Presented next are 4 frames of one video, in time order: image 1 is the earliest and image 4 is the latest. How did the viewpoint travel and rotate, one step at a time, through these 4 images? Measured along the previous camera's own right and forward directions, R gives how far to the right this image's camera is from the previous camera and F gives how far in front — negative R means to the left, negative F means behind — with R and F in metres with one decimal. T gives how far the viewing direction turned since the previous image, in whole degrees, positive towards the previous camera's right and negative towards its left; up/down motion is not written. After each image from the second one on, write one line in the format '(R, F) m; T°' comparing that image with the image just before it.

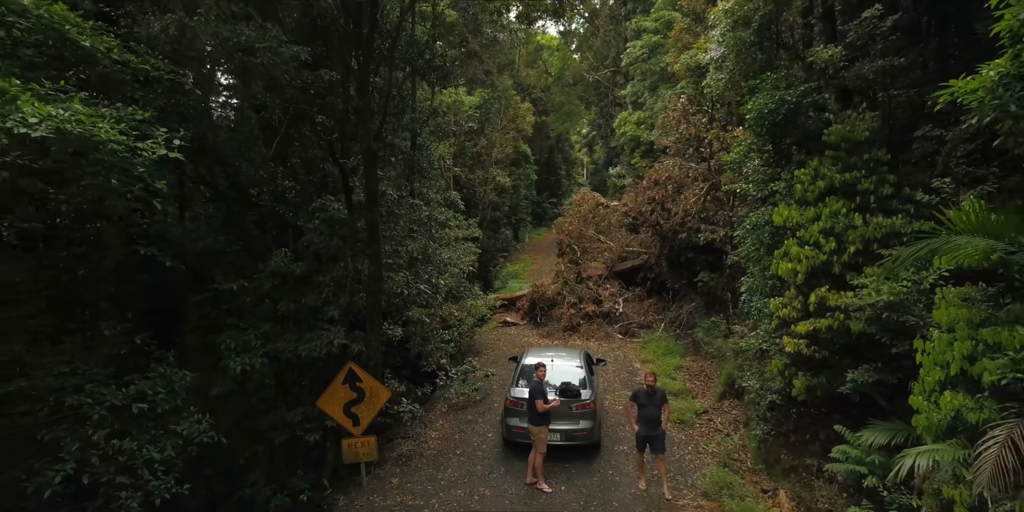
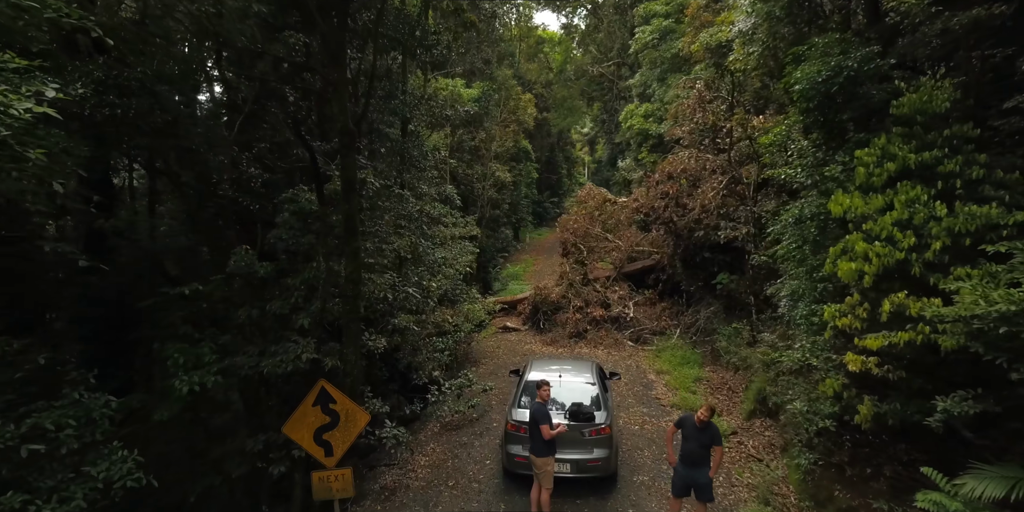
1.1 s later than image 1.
(0.0, +1.4) m; 0°
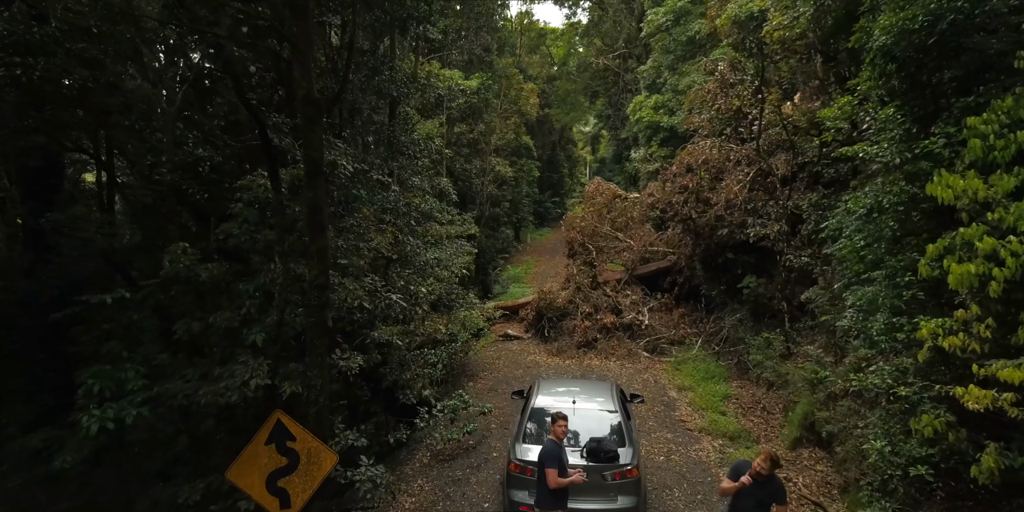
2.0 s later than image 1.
(0.0, +1.6) m; 0°
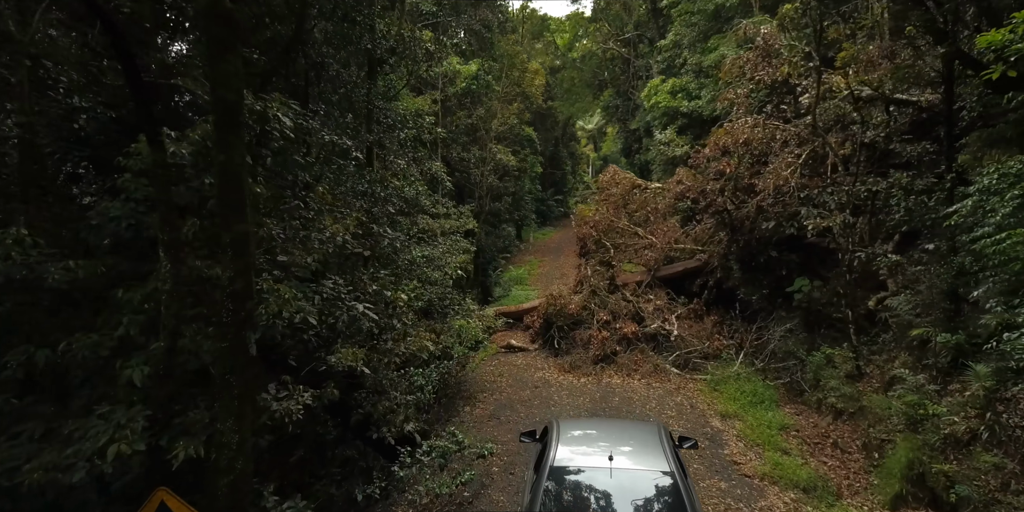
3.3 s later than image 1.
(-0.1, +2.2) m; 0°
